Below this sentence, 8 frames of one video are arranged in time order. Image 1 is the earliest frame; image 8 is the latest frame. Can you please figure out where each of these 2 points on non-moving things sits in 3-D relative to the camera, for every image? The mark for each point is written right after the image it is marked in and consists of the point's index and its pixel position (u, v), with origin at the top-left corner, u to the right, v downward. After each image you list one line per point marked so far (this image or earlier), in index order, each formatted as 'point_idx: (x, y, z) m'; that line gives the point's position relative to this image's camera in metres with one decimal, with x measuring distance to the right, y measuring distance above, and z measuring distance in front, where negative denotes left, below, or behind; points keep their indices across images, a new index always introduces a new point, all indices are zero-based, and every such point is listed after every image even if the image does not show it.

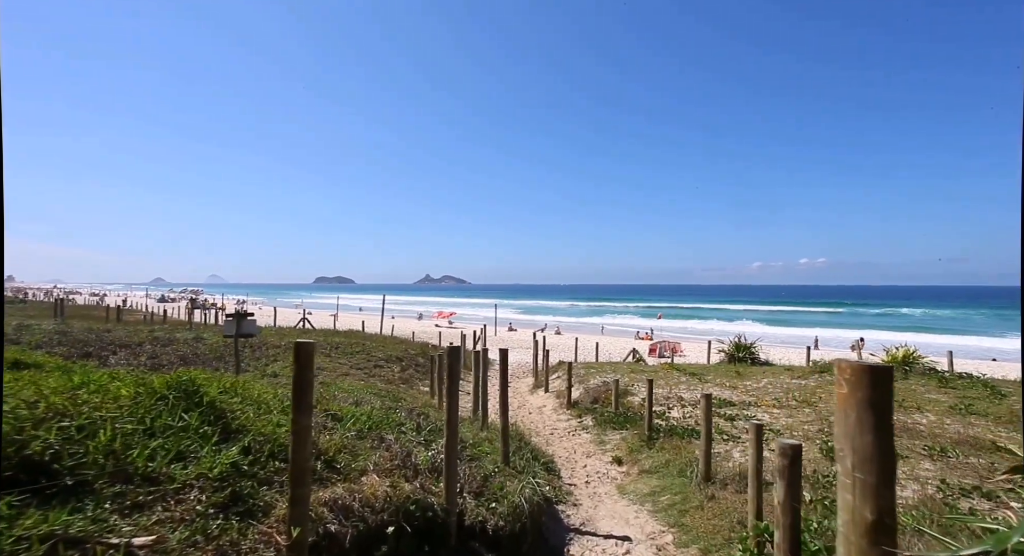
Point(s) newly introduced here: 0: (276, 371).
0: (-5.7, -2.2, +12.3) m
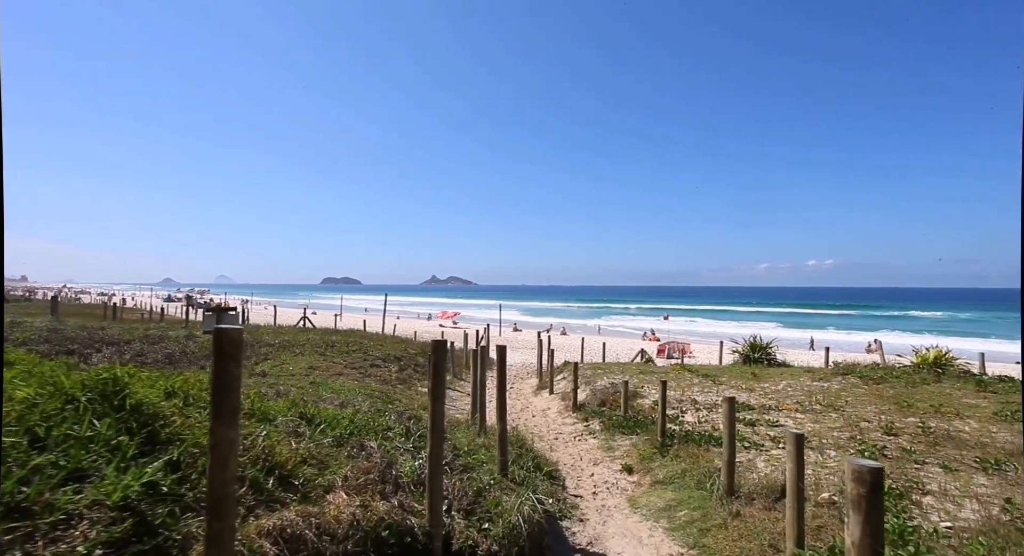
0: (-5.6, -2.1, +11.6) m
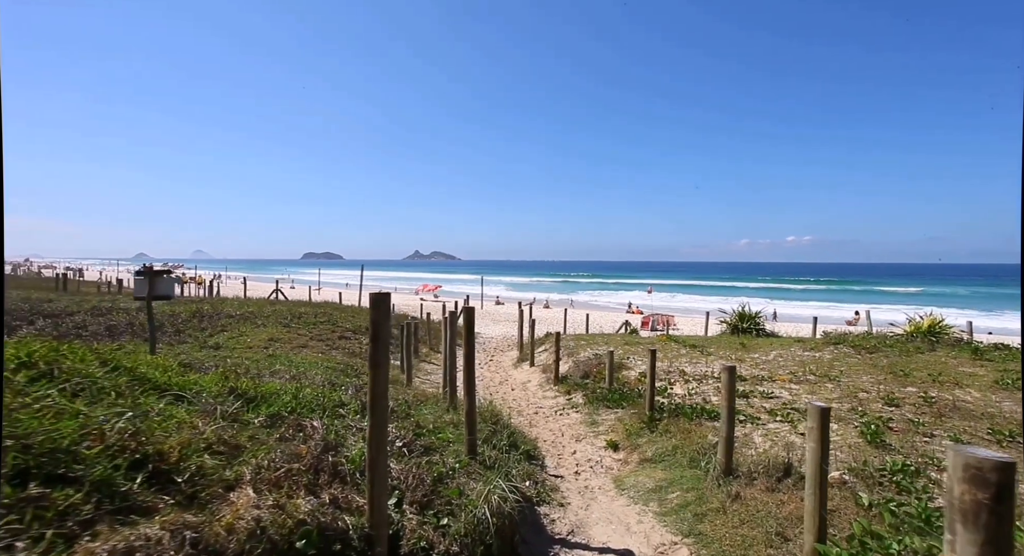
0: (-6.1, -1.4, +10.6) m
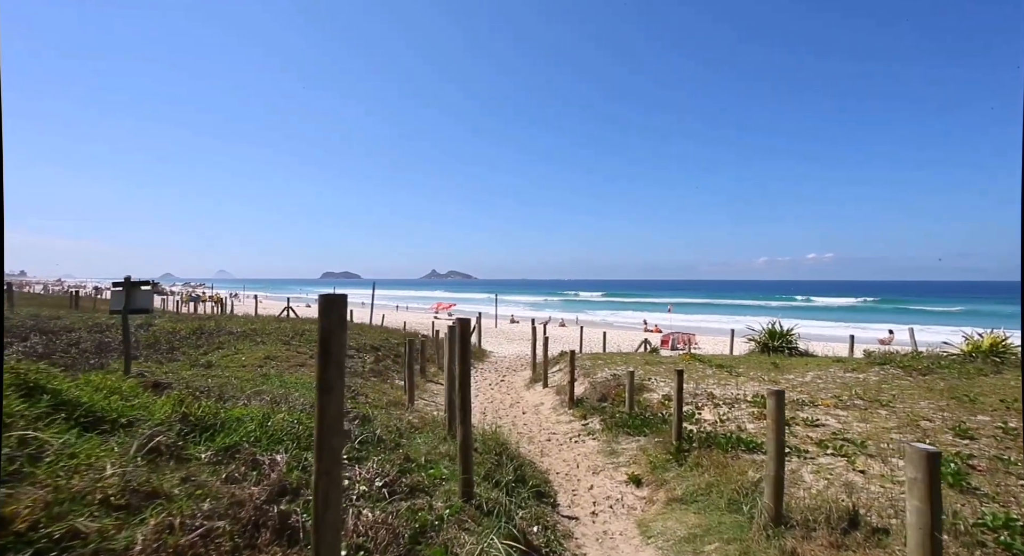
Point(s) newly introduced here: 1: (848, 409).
0: (-5.9, -1.6, +9.9) m
1: (+5.5, -2.1, +8.4) m
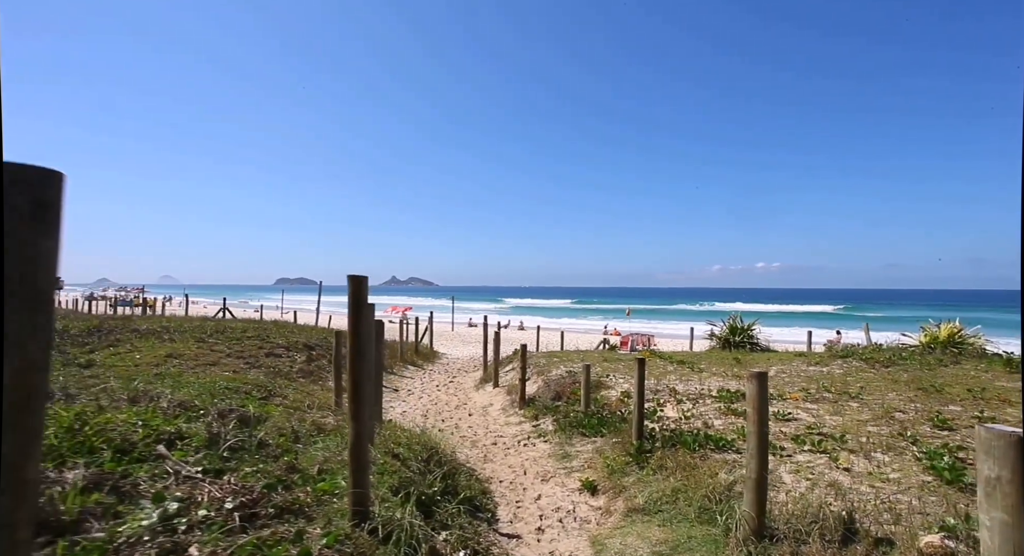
0: (-6.8, -1.4, +8.4) m
1: (+4.6, -1.9, +7.7) m
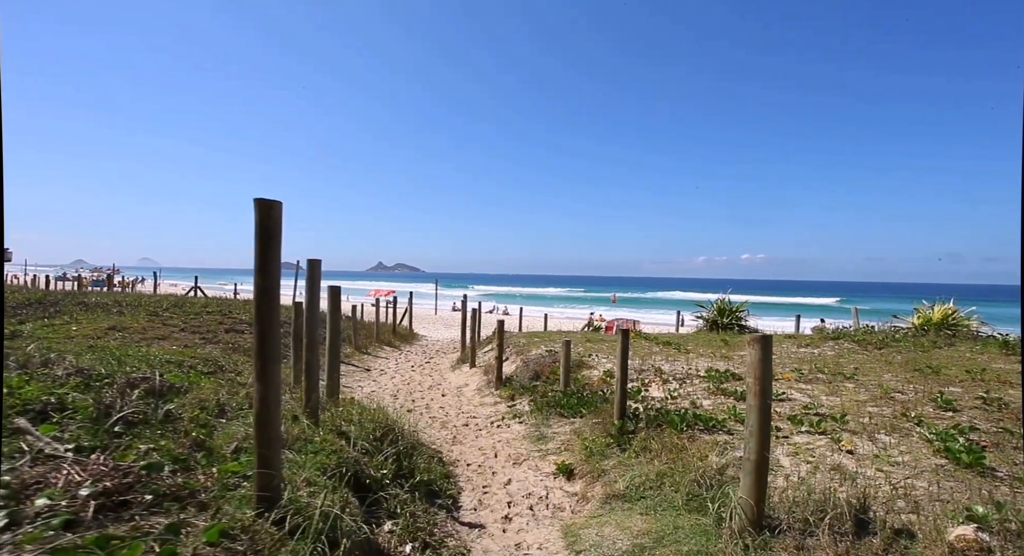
0: (-7.2, -0.8, +7.6) m
1: (+4.2, -1.5, +7.2) m
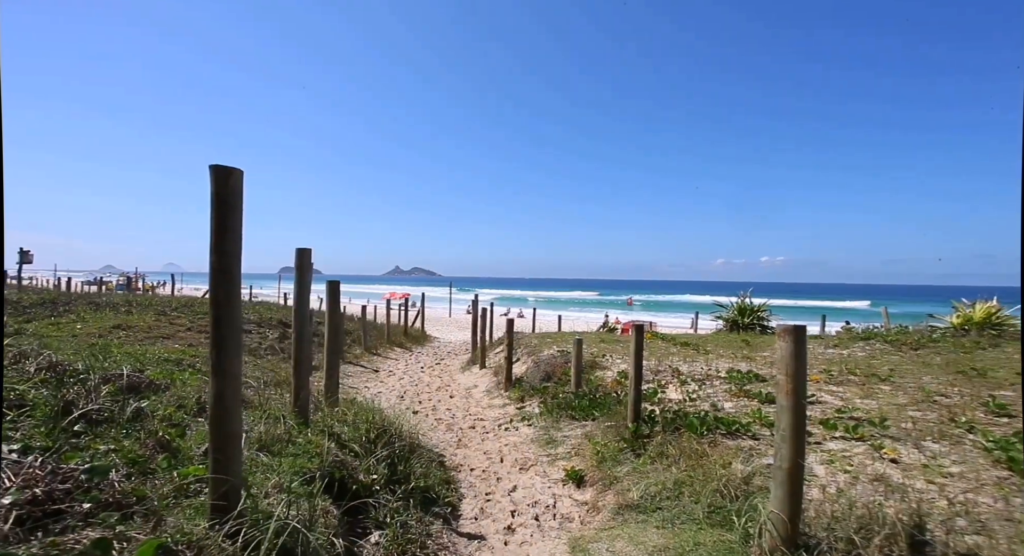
0: (-7.1, -0.8, +7.5) m
1: (+4.3, -1.4, +6.7) m
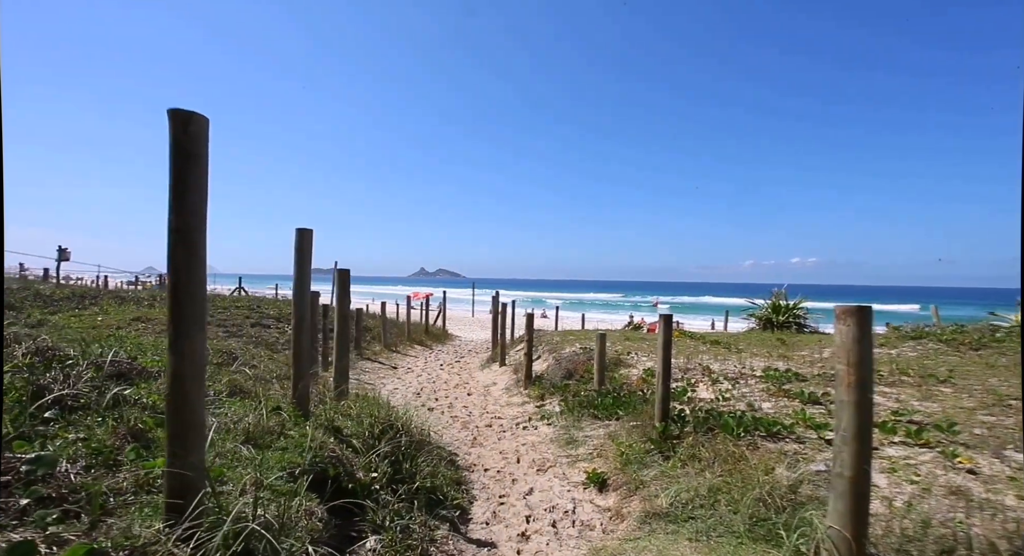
0: (-6.8, -0.6, +7.5) m
1: (+4.6, -1.3, +6.2) m
